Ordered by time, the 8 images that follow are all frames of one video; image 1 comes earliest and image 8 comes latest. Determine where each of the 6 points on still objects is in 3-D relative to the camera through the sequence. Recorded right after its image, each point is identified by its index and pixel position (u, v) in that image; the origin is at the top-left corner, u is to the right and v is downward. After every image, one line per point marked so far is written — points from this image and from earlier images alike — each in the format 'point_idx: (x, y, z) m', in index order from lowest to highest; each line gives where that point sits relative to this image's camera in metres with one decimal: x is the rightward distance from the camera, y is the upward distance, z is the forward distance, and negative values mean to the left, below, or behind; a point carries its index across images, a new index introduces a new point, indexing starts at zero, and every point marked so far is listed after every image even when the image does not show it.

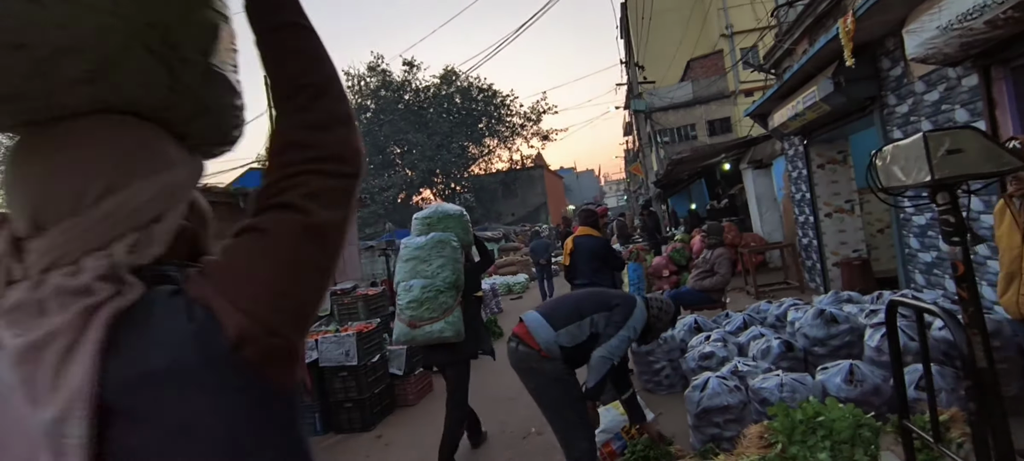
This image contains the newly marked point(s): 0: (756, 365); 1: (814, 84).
0: (+1.9, -1.0, +4.6) m
1: (+3.4, +1.6, +6.6) m
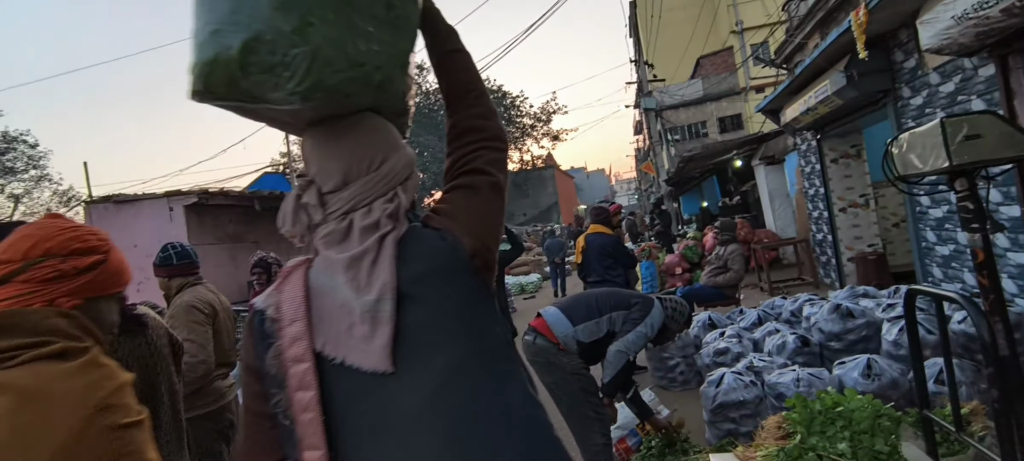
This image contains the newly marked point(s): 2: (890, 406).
0: (+2.0, -1.0, +4.5) m
1: (+3.5, +1.7, +6.5) m
2: (+1.8, -0.9, +2.9) m
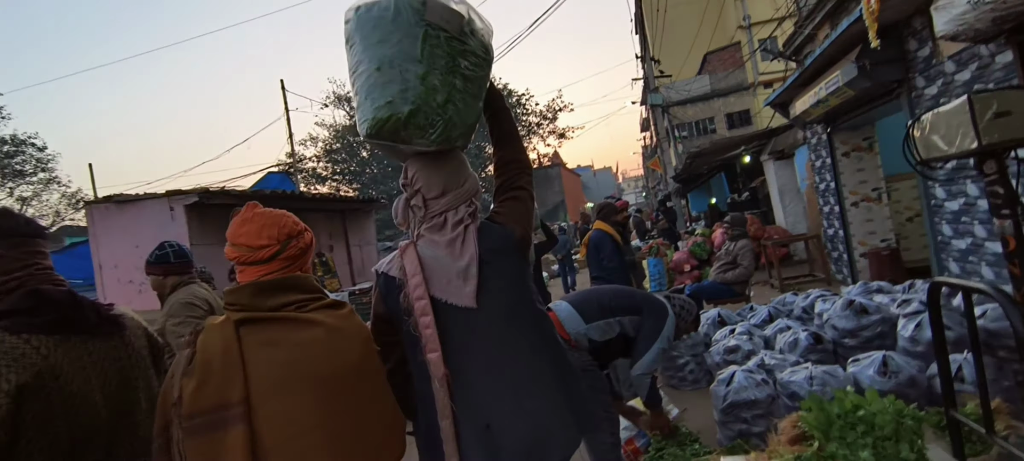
0: (+2.0, -1.0, +4.4) m
1: (+3.5, +1.8, +6.4) m
2: (+1.9, -0.8, +2.8) m
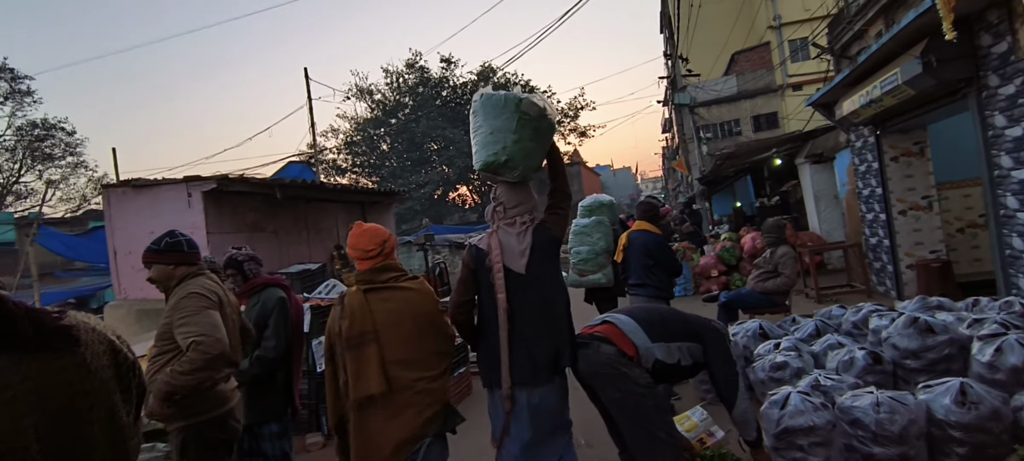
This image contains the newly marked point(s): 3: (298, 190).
0: (+2.2, -1.0, +4.0) m
1: (+3.9, +1.7, +5.9) m
2: (+2.0, -0.9, +2.4) m
3: (-2.7, +0.5, +7.4) m
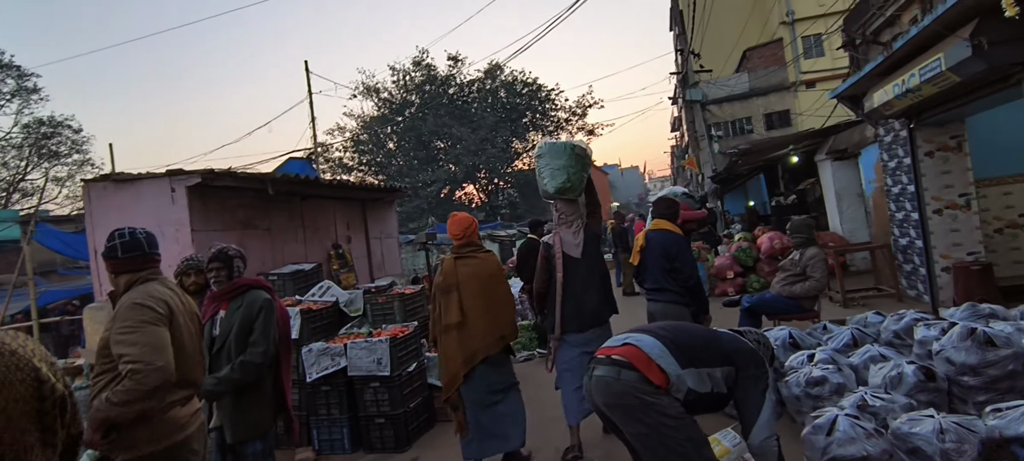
0: (+2.3, -1.0, +3.5) m
1: (+3.9, +1.7, +5.4) m
2: (+2.0, -0.9, +1.9) m
3: (-2.6, +0.5, +7.0) m
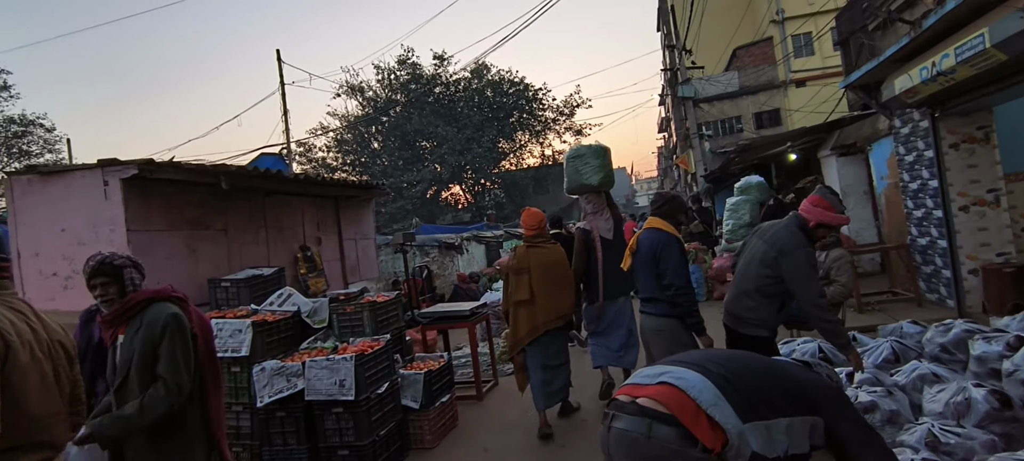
0: (+2.2, -1.0, +2.9) m
1: (+3.8, +1.7, +4.8) m
2: (+2.0, -0.8, +1.2) m
3: (-2.7, +0.5, +6.2) m
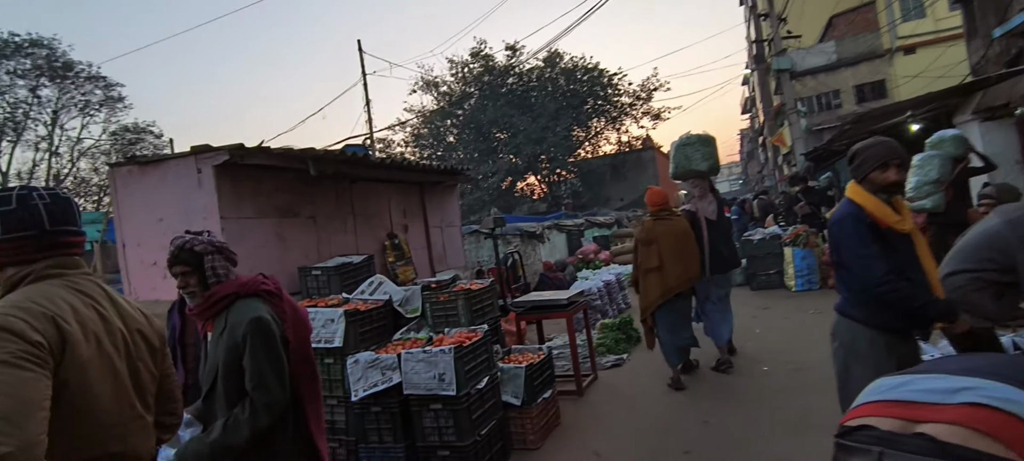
0: (+2.8, -0.8, +2.1) m
1: (+4.5, +1.9, +3.8) m
2: (+2.4, -0.7, +0.5) m
3: (-1.8, +0.7, +6.0) m
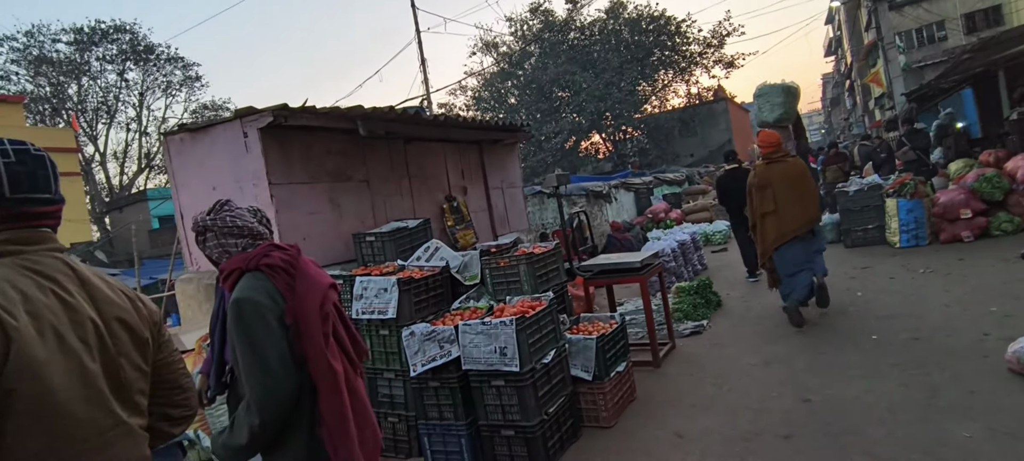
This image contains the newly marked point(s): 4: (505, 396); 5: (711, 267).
0: (+2.9, -0.6, +1.4) m
1: (+4.8, +2.3, +2.7) m
2: (+2.4, -0.6, -0.2) m
3: (-1.2, +1.0, +5.6) m
4: (0.0, -1.0, +3.6) m
5: (+3.3, -0.6, +9.9) m
